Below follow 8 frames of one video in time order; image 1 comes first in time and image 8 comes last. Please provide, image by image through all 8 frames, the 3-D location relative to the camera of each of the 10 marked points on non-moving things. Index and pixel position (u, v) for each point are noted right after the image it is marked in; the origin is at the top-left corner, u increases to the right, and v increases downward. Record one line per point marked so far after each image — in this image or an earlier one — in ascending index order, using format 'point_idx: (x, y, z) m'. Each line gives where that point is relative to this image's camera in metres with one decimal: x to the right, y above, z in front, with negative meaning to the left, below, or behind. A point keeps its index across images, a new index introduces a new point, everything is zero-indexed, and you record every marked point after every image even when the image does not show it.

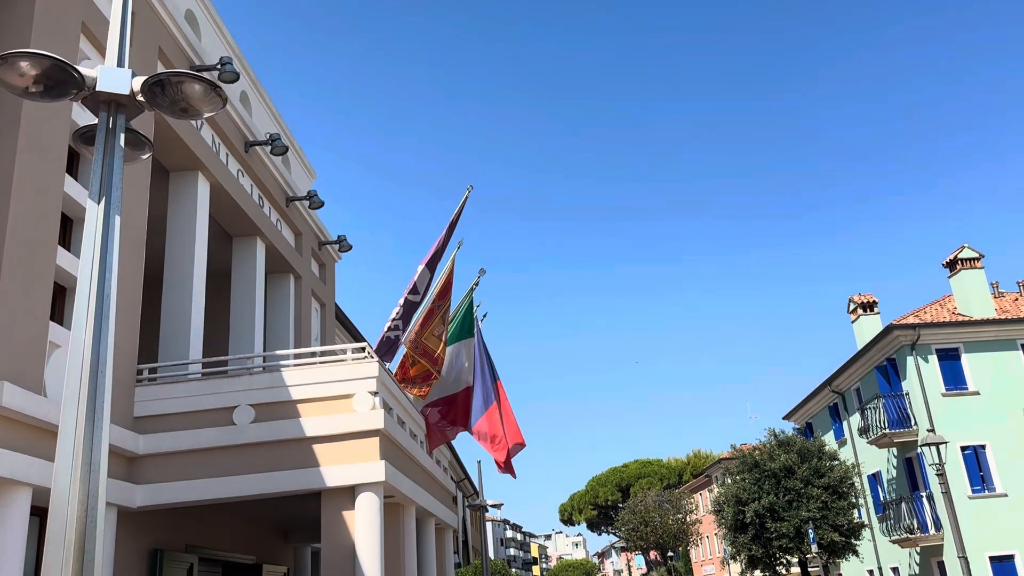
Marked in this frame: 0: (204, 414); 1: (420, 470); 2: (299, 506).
0: (-3.8, -1.5, +10.2) m
1: (-1.4, -2.8, +13.0) m
2: (-3.1, -3.1, +11.9) m
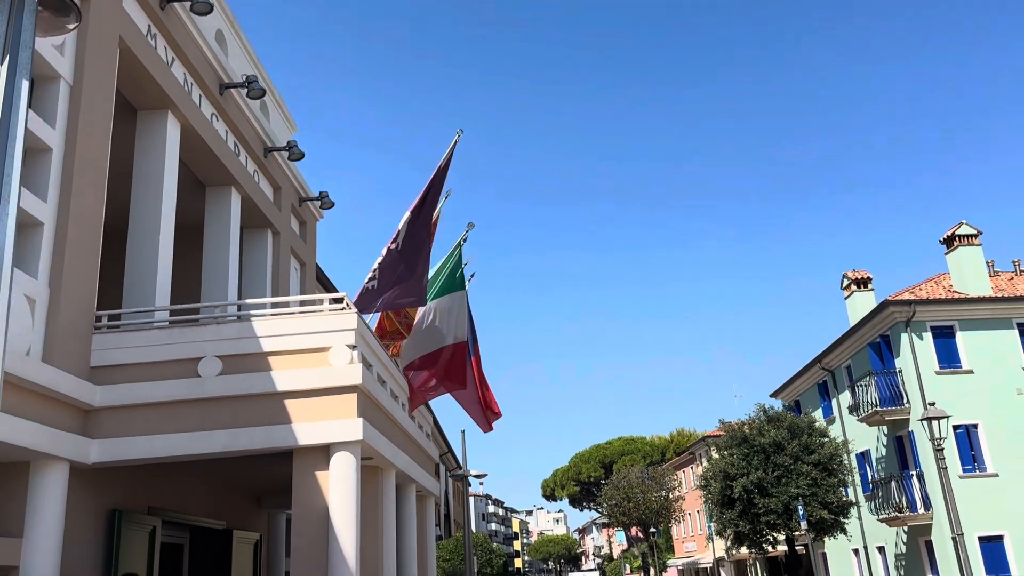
0: (-3.9, -0.9, +9.4) m
1: (-1.6, -2.1, +12.2) m
2: (-3.2, -2.4, +11.2) m
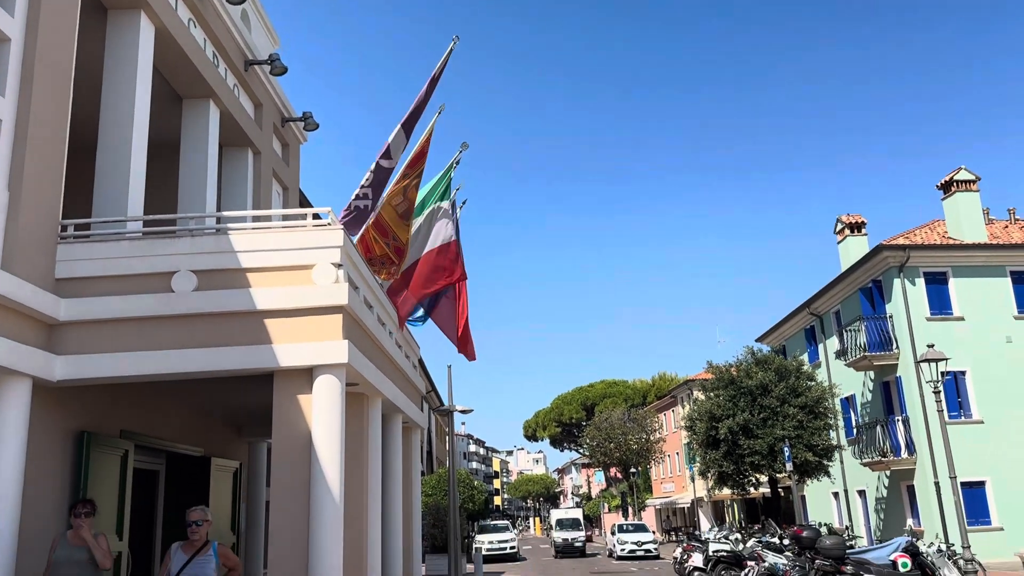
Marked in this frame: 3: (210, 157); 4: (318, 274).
0: (-4.0, +0.1, +8.8) m
1: (-1.8, -1.0, +11.7) m
2: (-3.3, -1.3, +10.7) m
3: (-5.1, +2.2, +14.0) m
4: (-2.1, +0.2, +8.9) m
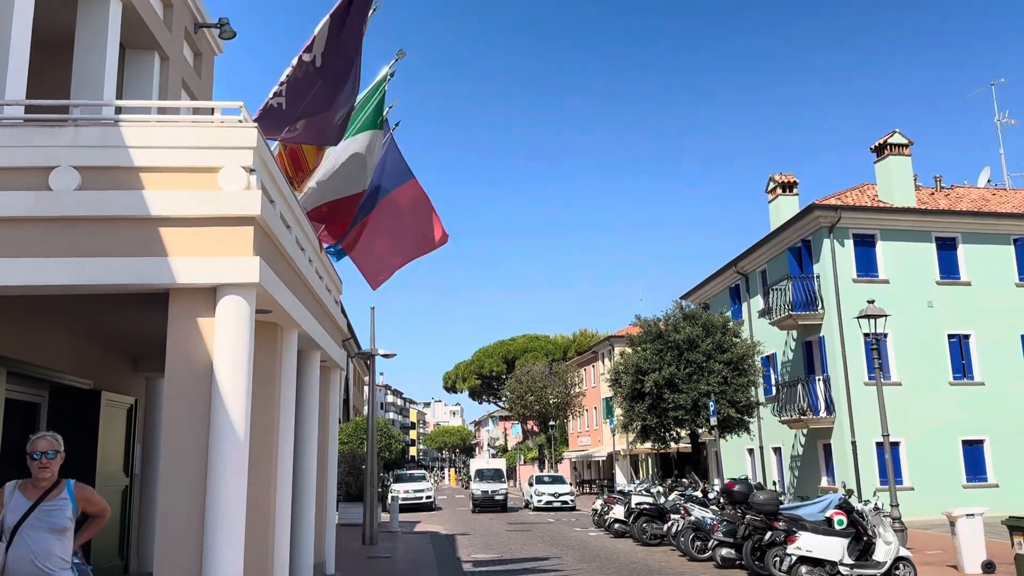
0: (-4.5, +1.0, +7.4) m
1: (-2.6, 0.0, +10.6) m
2: (-4.1, -0.3, +9.4) m
3: (-6.0, +3.5, +12.4) m
4: (-2.6, +1.0, +7.6) m
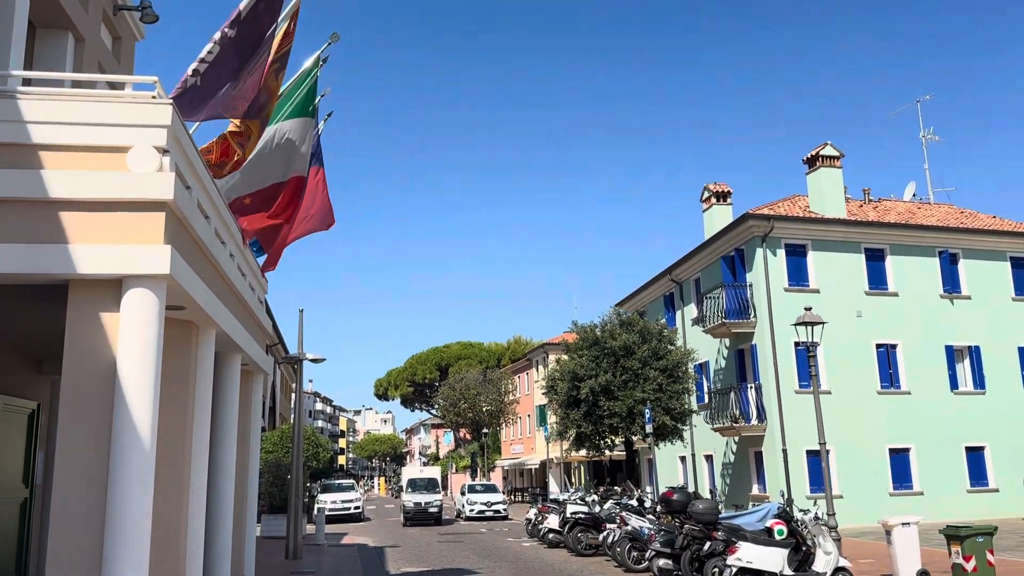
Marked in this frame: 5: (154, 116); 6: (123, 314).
0: (-5.0, +1.1, +6.5) m
1: (-3.4, 0.0, +9.8) m
2: (-4.8, -0.3, +8.5) m
3: (-6.8, +3.5, +11.4) m
4: (-3.1, +1.1, +6.9) m
5: (-3.0, +1.4, +7.0) m
6: (-3.1, -0.2, +6.7) m
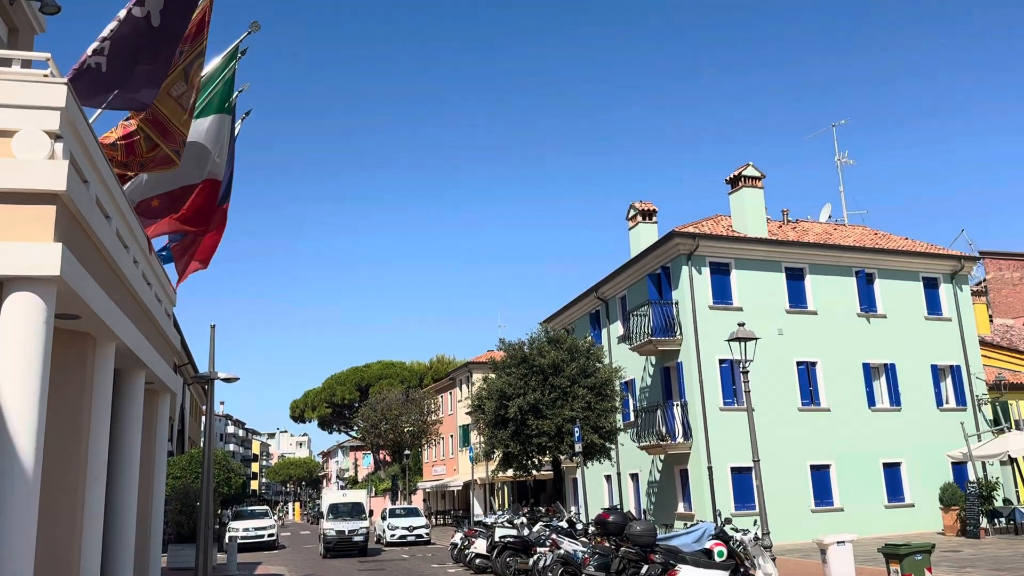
0: (-5.4, +1.1, +5.5) m
1: (-4.1, -0.1, +8.9) m
2: (-5.4, -0.3, +7.5) m
3: (-7.6, +3.4, +10.2) m
4: (-3.5, +1.0, +6.0) m
5: (-3.5, +1.4, +6.2) m
6: (-3.6, -0.2, +5.8) m
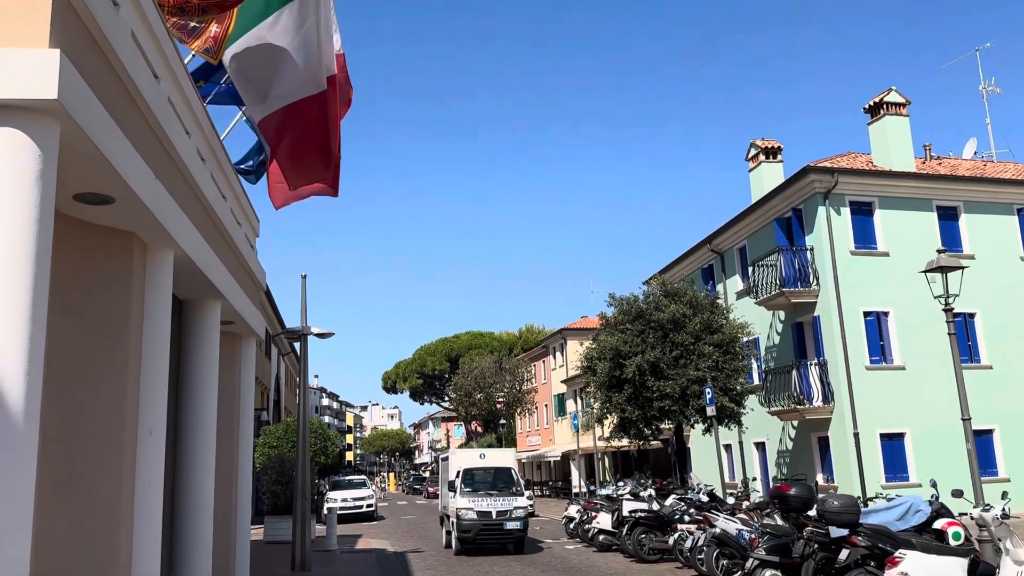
0: (-4.2, +1.7, +3.5) m
1: (-2.6, +0.7, +6.8) m
2: (-4.0, +0.4, +5.5) m
3: (-6.1, +4.2, +8.4) m
4: (-2.4, +1.7, +3.9) m
5: (-2.3, +2.1, +4.0) m
6: (-2.4, +0.5, +3.8) m
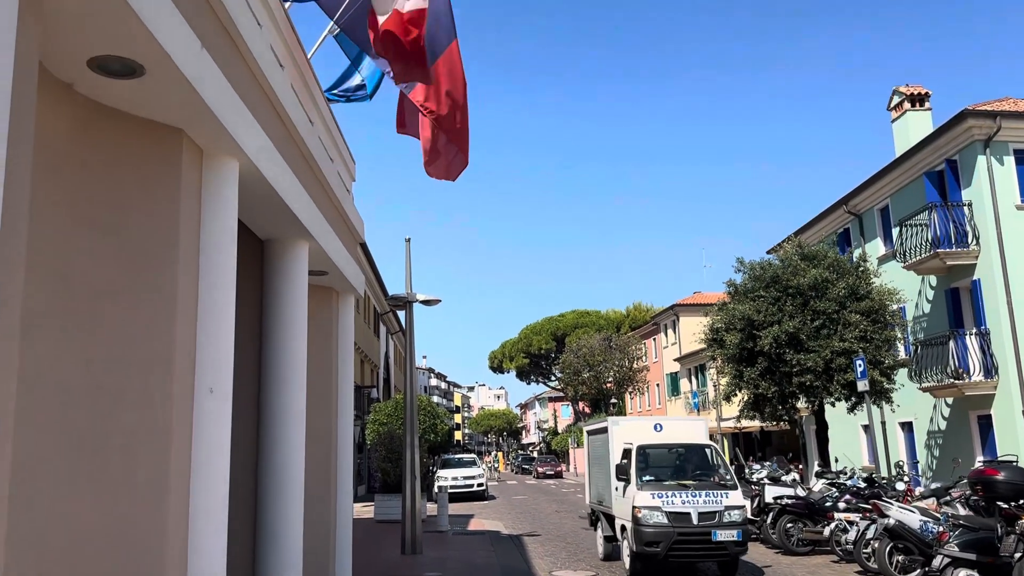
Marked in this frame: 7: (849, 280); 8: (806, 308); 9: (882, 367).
0: (-3.6, +2.1, +2.5) m
1: (-1.6, +1.2, +5.6) m
2: (-3.2, +0.8, +4.5) m
3: (-4.9, +4.6, +7.5) m
4: (-1.8, +2.1, +2.6) m
5: (-1.7, +2.5, +2.7) m
6: (-1.8, +0.8, +2.5) m
7: (+8.0, +0.2, +20.0) m
8: (+7.0, -0.5, +20.0) m
9: (+8.6, -1.9, +19.4) m
